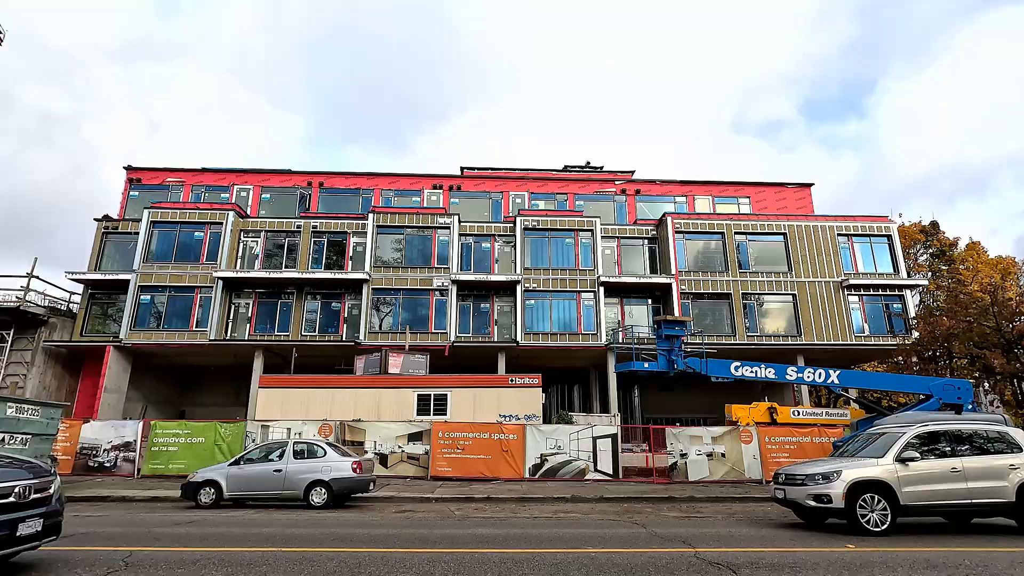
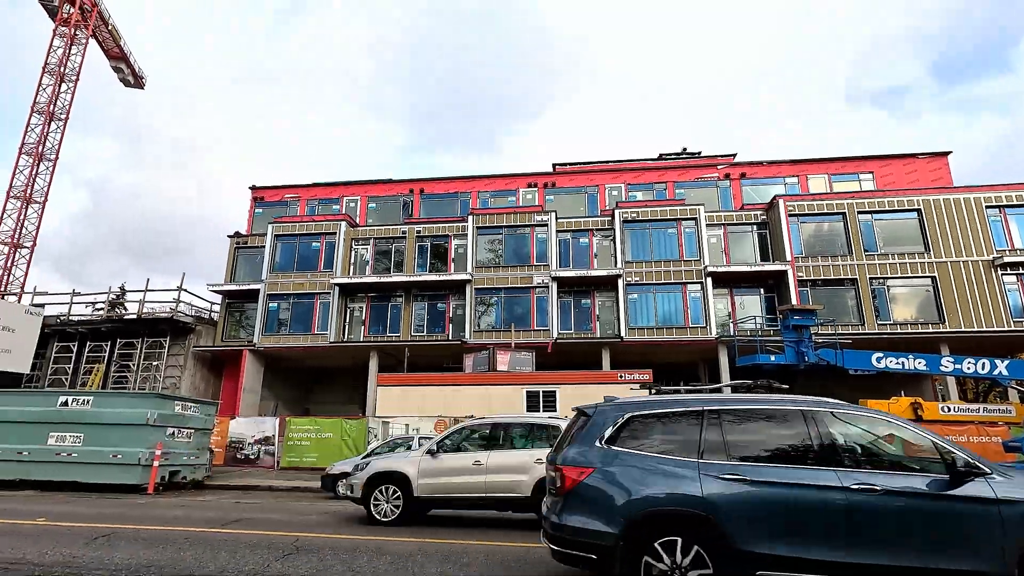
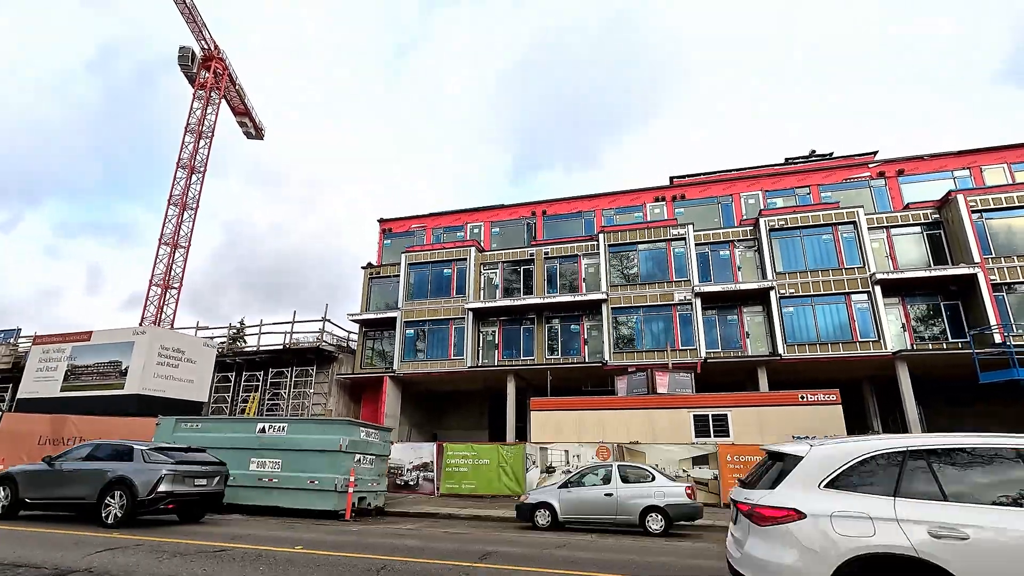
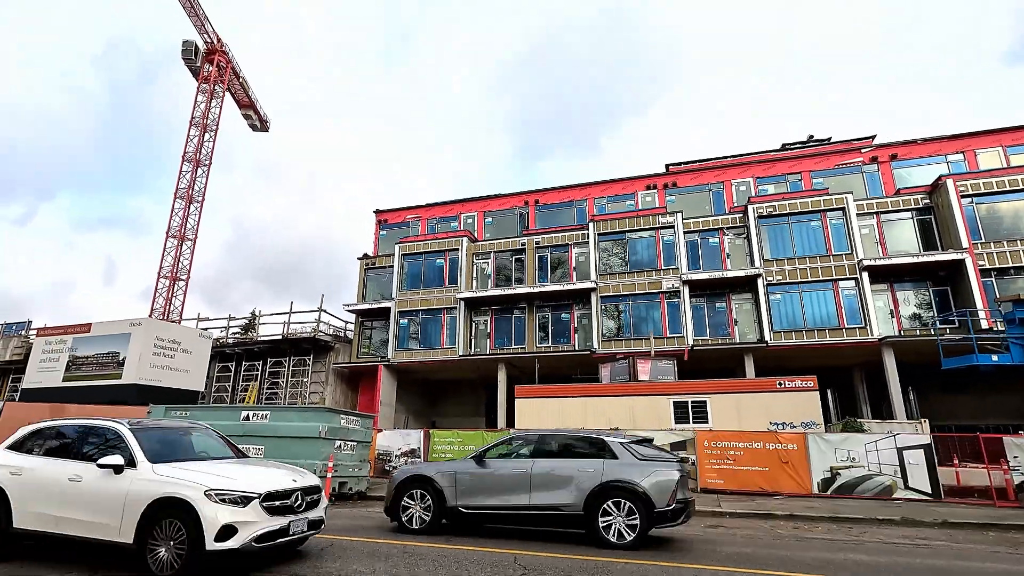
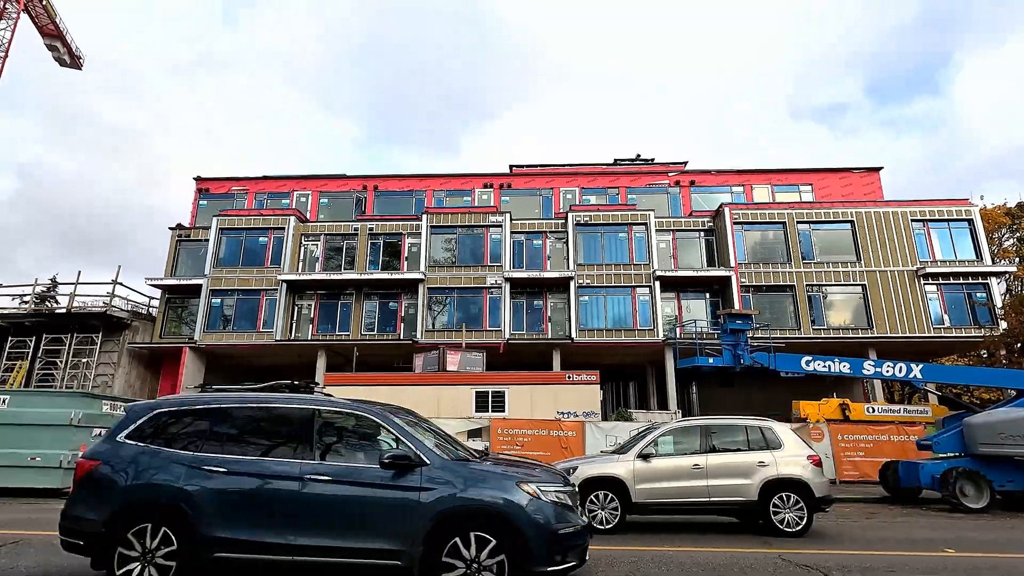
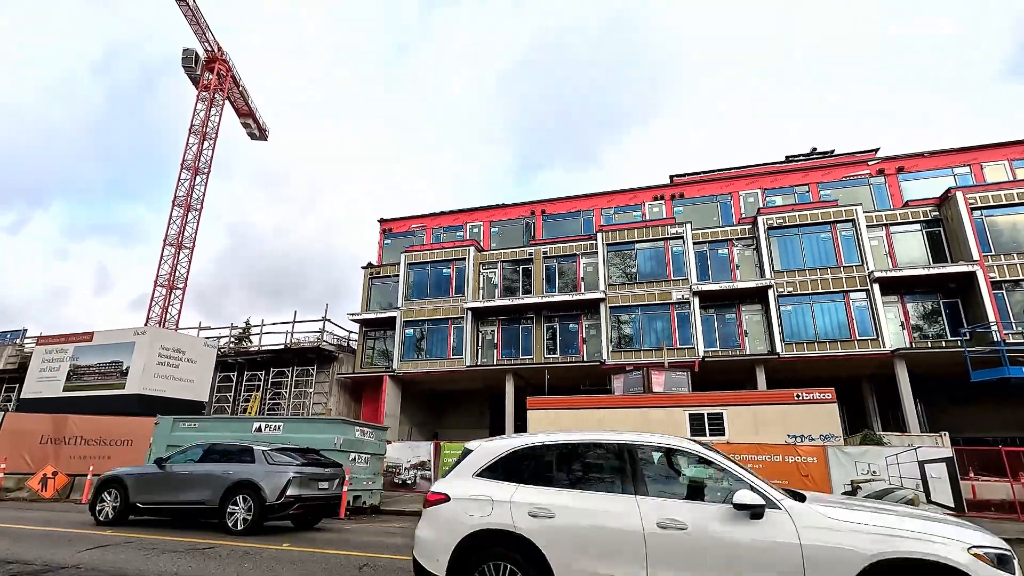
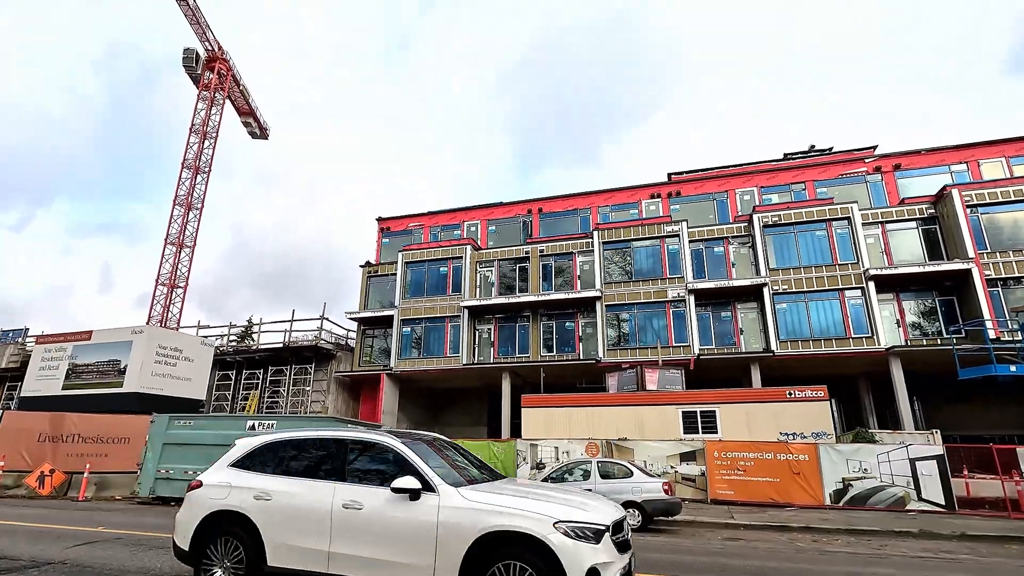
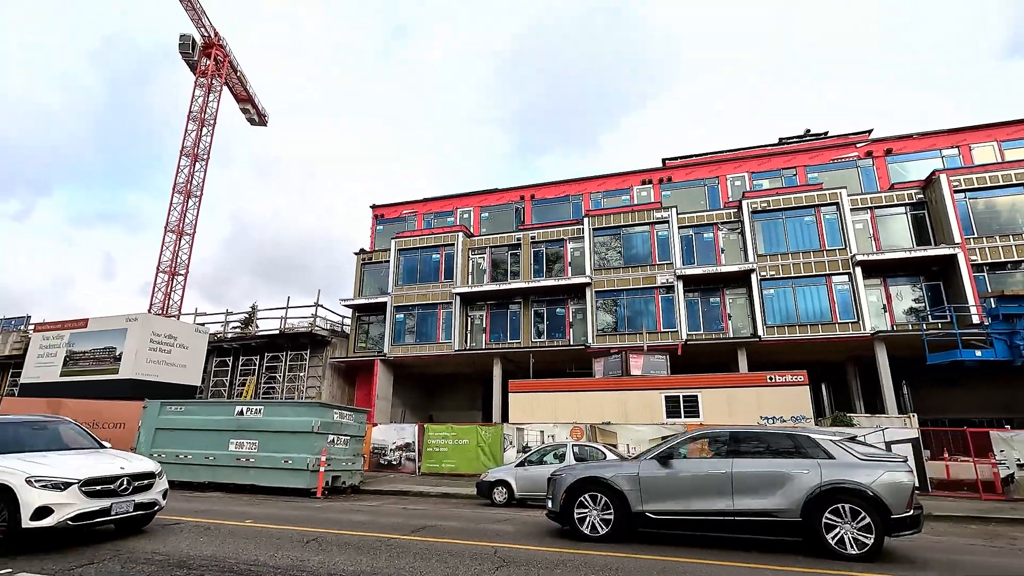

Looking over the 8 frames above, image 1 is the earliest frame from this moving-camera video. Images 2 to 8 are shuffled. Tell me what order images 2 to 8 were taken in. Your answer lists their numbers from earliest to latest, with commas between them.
5, 2, 8, 4, 7, 6, 3
